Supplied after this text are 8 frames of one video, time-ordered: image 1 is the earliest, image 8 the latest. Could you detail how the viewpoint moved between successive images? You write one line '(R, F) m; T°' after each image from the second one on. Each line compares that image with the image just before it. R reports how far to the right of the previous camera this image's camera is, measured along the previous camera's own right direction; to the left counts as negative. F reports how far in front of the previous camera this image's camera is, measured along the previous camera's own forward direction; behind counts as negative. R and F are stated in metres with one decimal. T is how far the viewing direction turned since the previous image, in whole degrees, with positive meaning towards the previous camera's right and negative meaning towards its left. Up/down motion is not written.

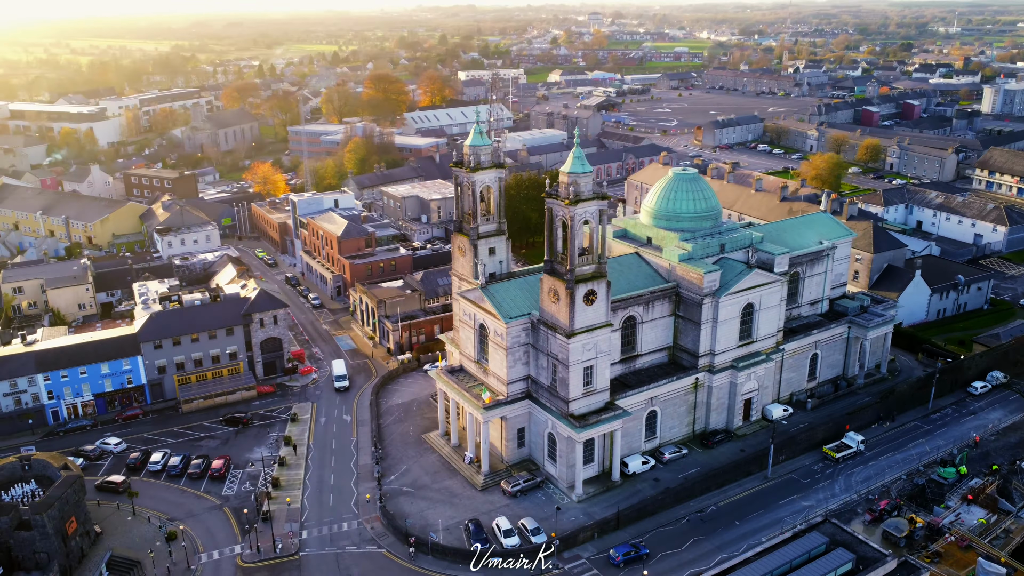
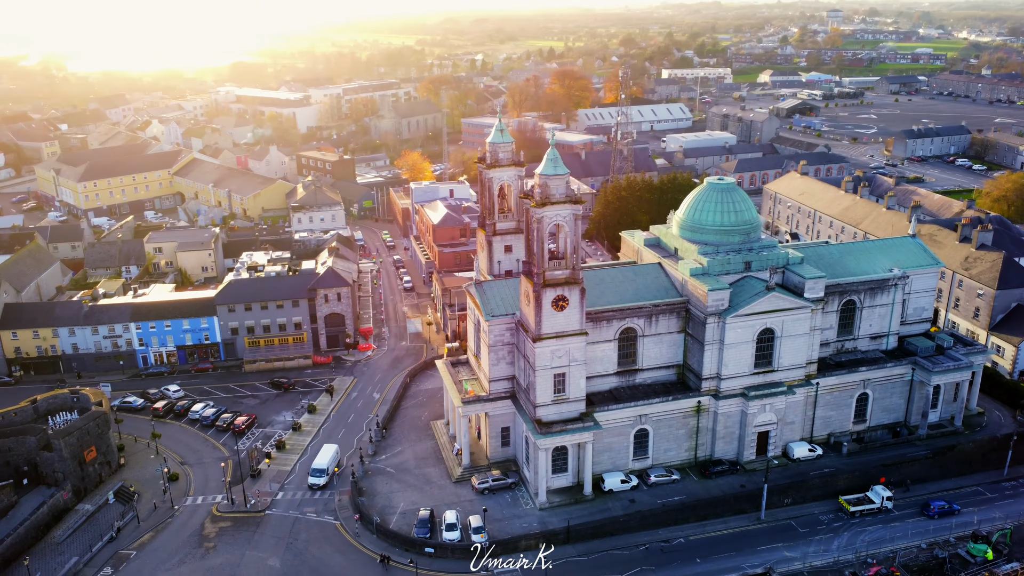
(+12.6, +1.9) m; -16°
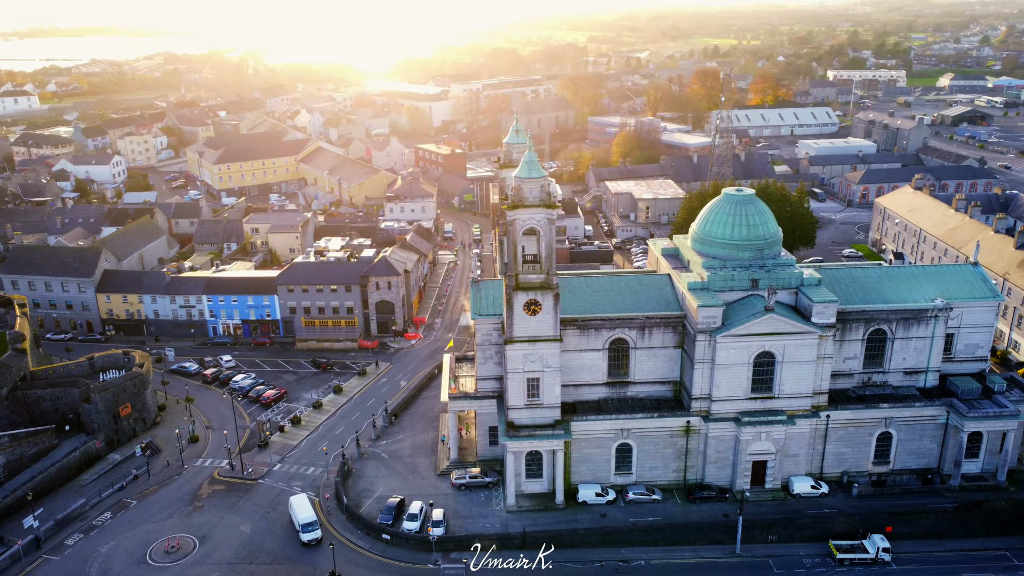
(+9.6, +1.0) m; -12°
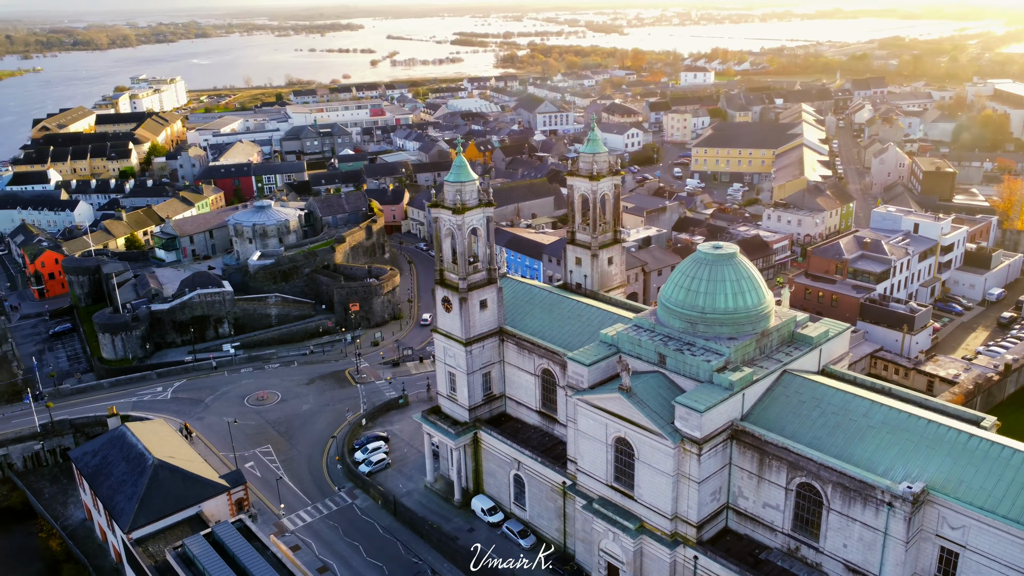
(+33.4, +14.8) m; -48°
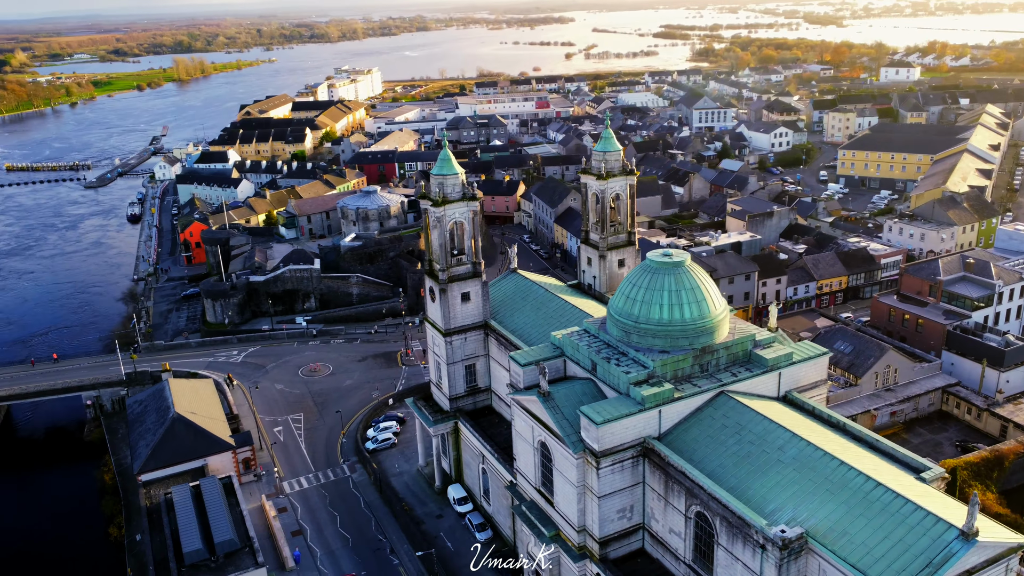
(+10.9, +1.4) m; -14°
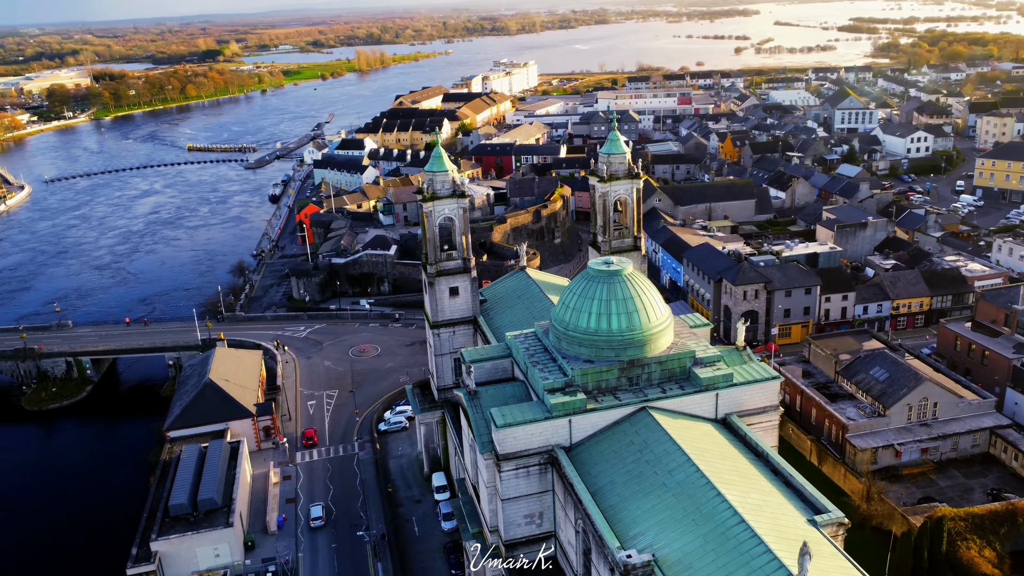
(+9.4, +0.6) m; -12°
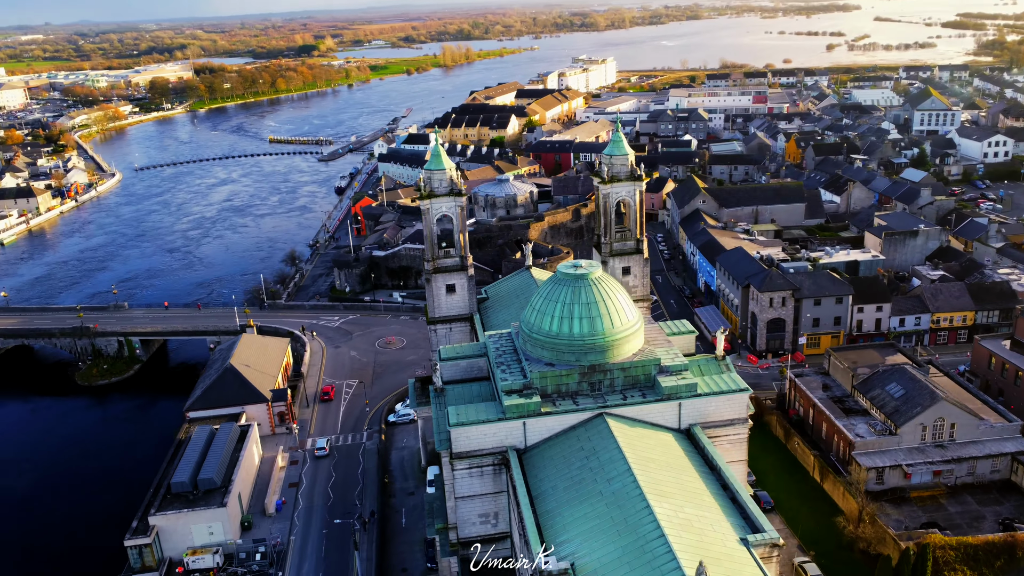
(+4.7, +0.2) m; -6°
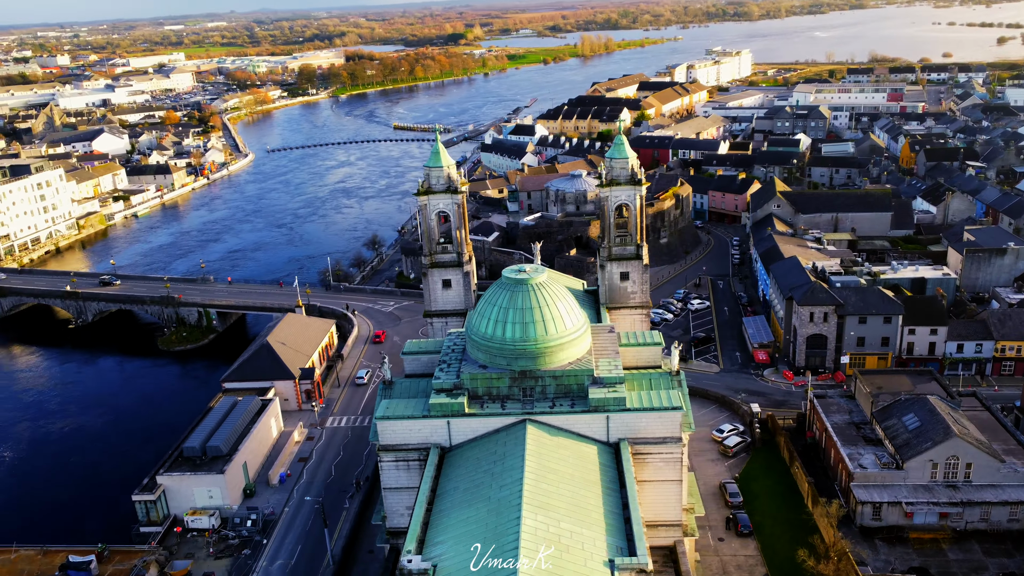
(+7.7, +0.5) m; -10°
